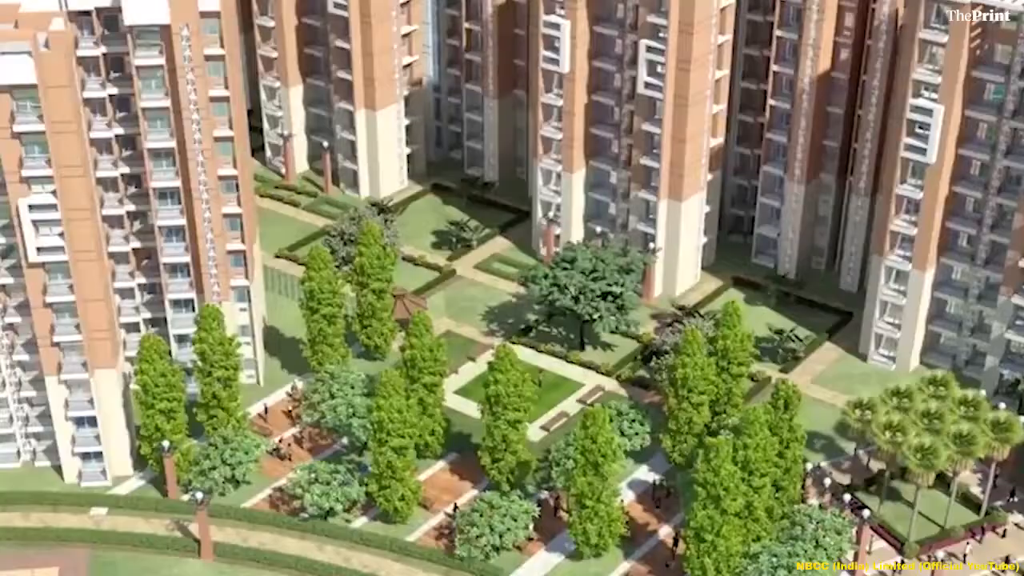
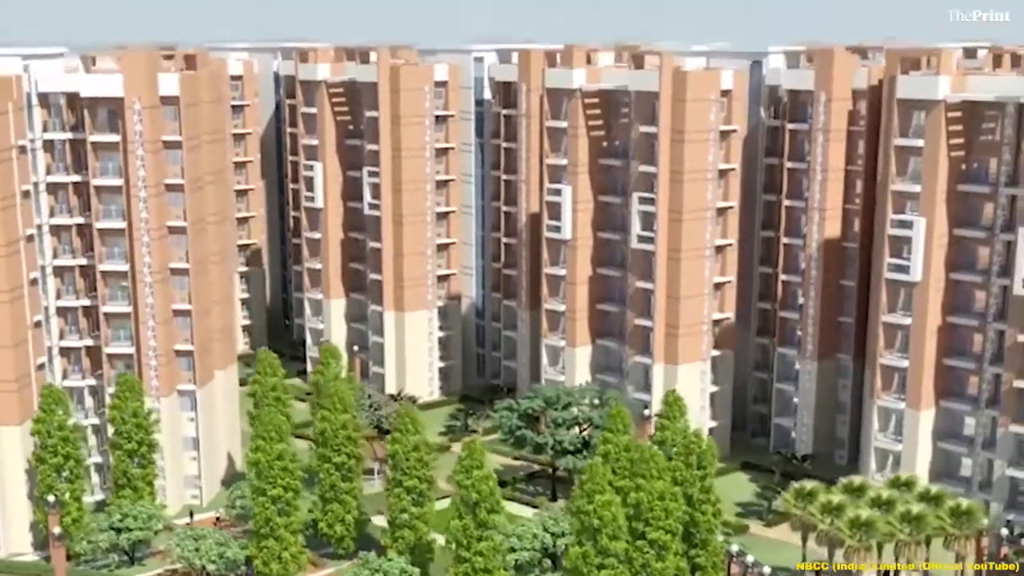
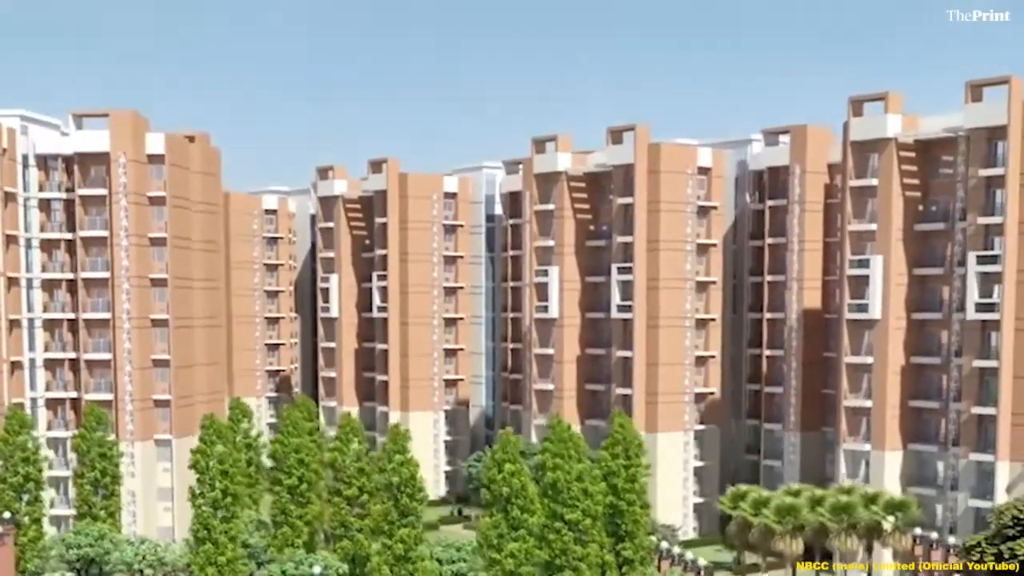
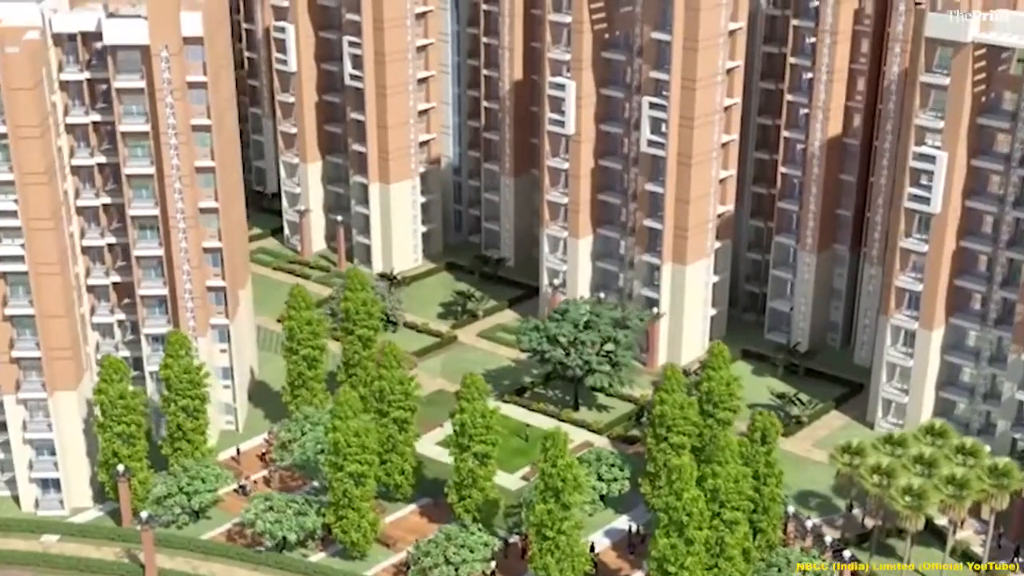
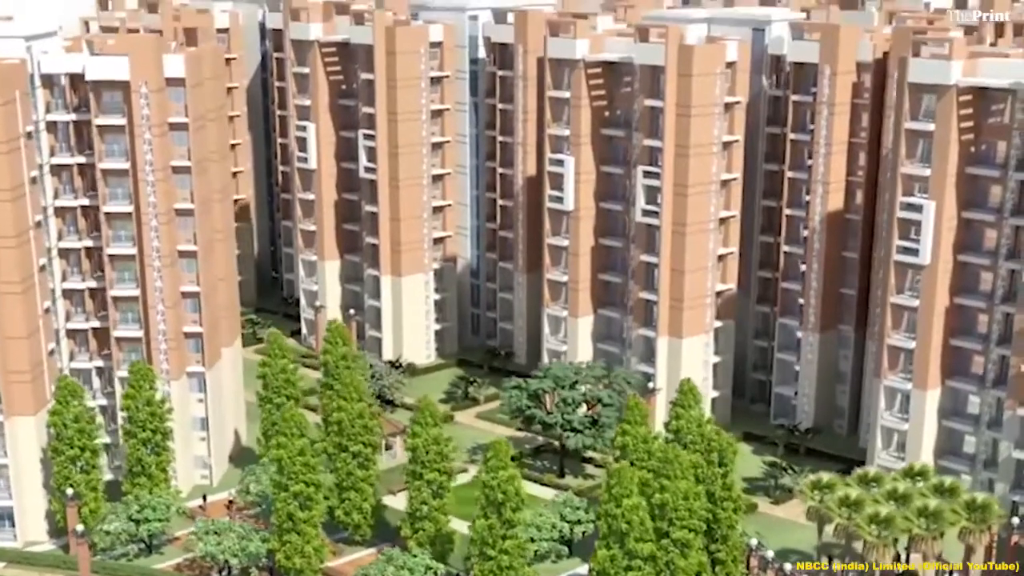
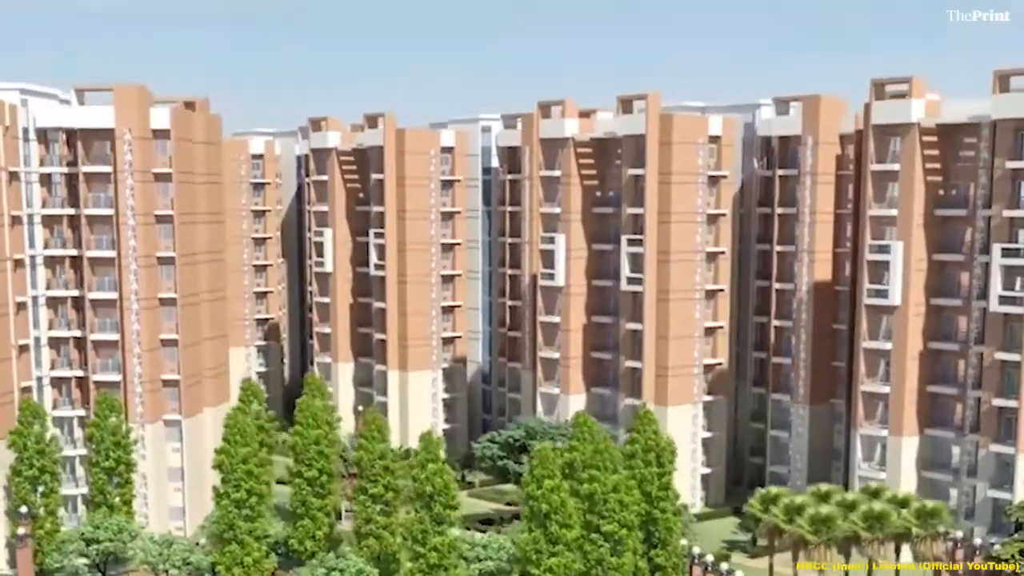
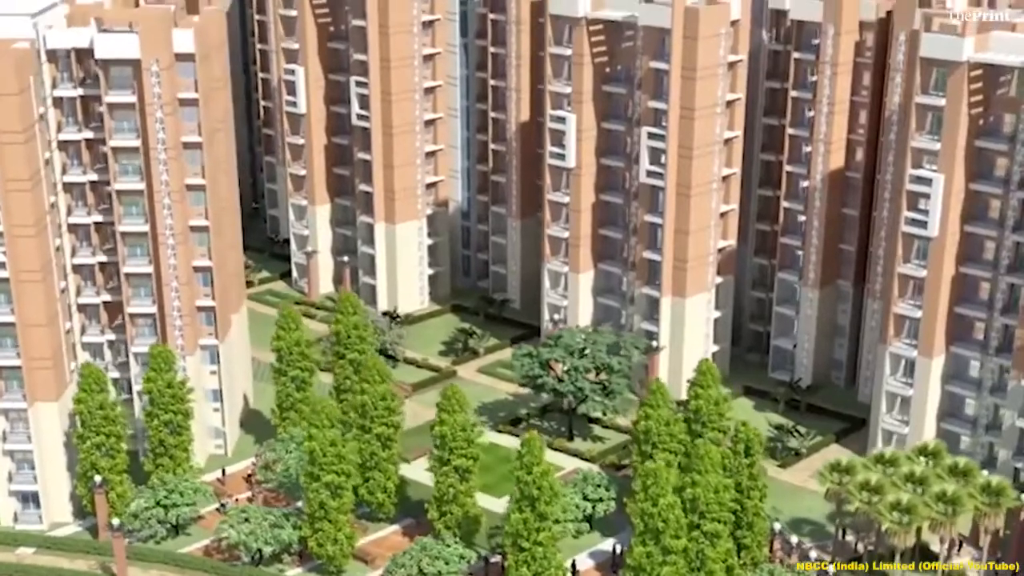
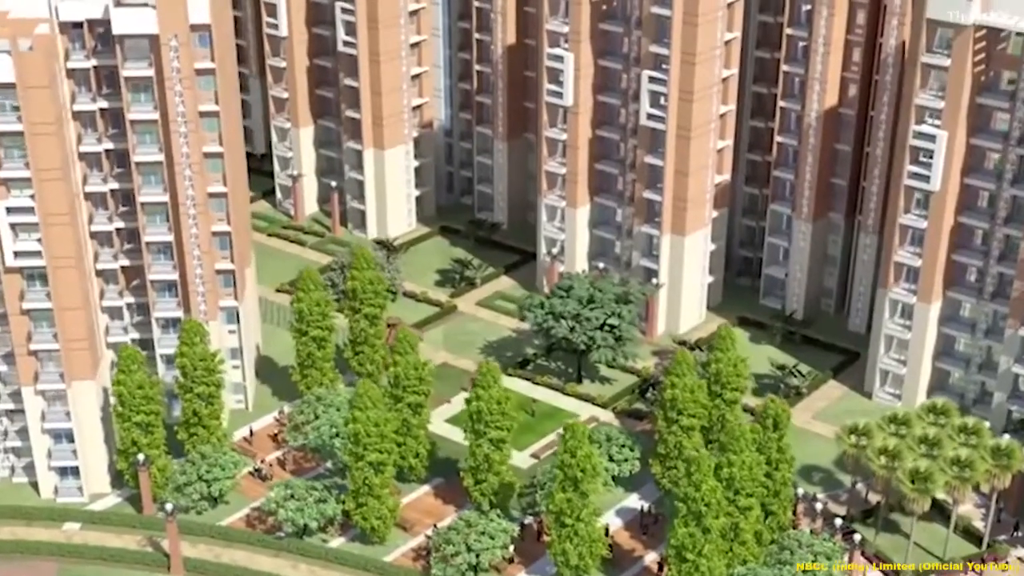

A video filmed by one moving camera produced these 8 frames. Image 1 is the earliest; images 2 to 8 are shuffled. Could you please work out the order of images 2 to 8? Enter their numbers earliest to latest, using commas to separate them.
8, 4, 7, 5, 2, 6, 3
